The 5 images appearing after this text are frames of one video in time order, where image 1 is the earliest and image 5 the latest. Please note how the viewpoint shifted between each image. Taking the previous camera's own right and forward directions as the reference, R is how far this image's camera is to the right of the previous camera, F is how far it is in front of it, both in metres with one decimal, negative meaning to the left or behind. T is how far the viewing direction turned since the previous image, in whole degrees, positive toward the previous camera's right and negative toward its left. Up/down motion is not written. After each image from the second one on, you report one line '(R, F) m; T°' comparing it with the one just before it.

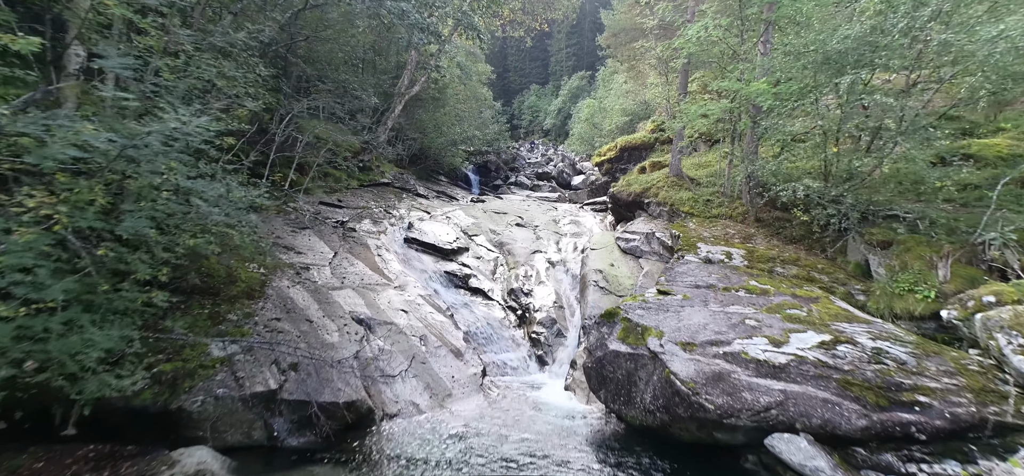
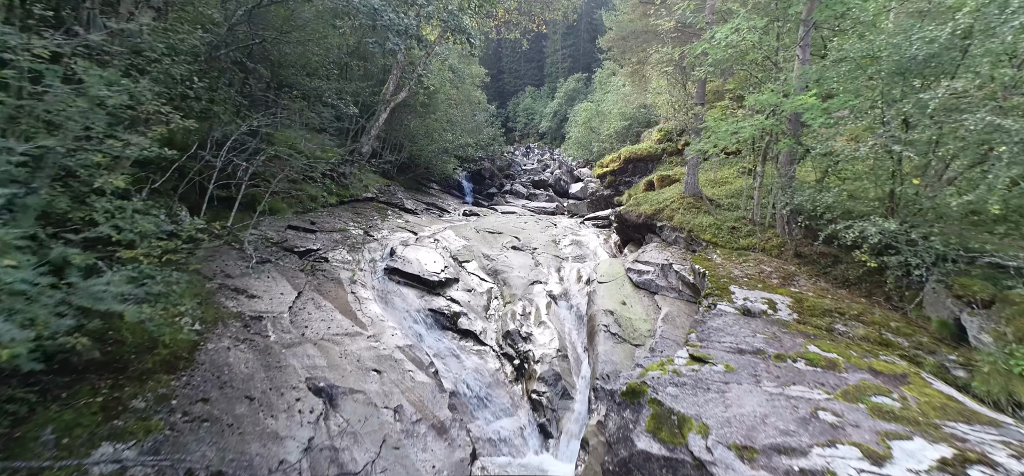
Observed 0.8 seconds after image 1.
(0.0, +1.3) m; +1°
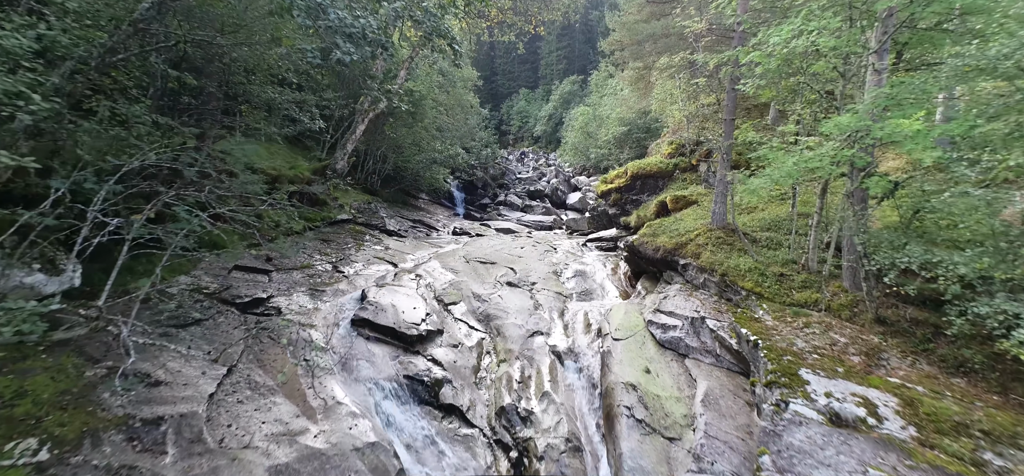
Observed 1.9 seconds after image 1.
(0.0, +1.7) m; +1°
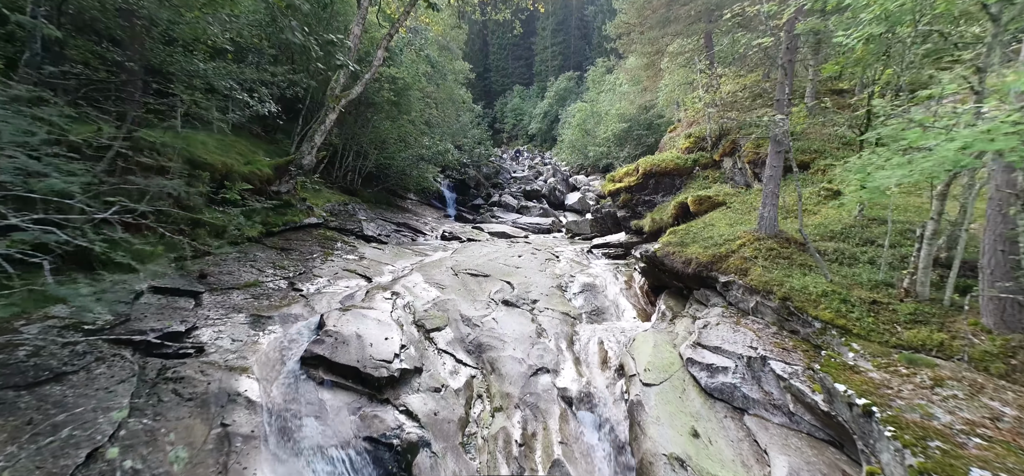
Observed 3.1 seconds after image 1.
(-0.1, +1.8) m; +1°
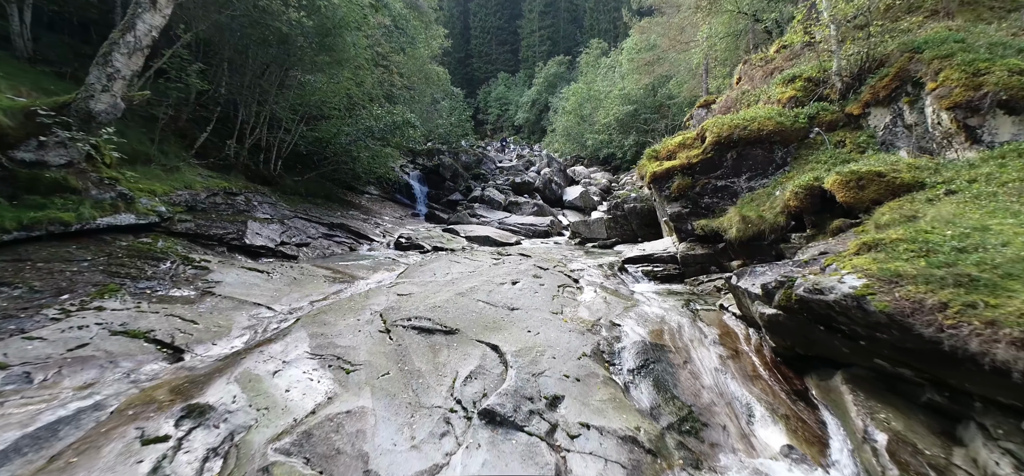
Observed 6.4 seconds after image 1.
(-0.1, +5.5) m; +2°
